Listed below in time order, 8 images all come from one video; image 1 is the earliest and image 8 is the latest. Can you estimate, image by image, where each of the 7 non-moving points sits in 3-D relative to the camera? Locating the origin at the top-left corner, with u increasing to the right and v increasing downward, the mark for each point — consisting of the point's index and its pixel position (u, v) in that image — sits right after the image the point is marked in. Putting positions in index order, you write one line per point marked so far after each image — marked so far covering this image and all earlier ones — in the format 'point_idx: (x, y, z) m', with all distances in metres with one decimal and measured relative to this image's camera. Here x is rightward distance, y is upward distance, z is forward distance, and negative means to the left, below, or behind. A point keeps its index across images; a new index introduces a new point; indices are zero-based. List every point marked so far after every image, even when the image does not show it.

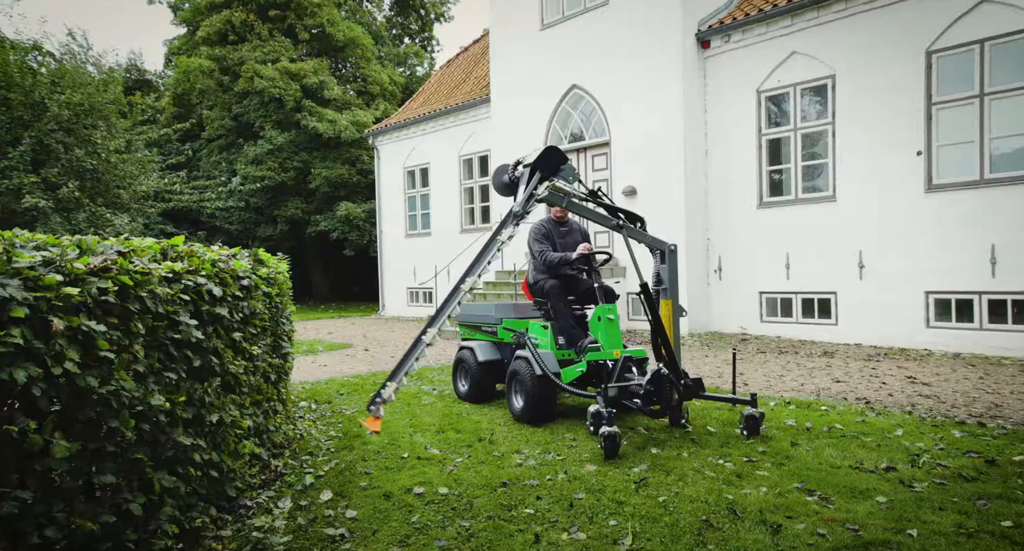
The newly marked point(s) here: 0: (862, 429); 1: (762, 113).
0: (+2.5, -1.1, +4.6) m
1: (+4.2, +2.7, +10.5) m
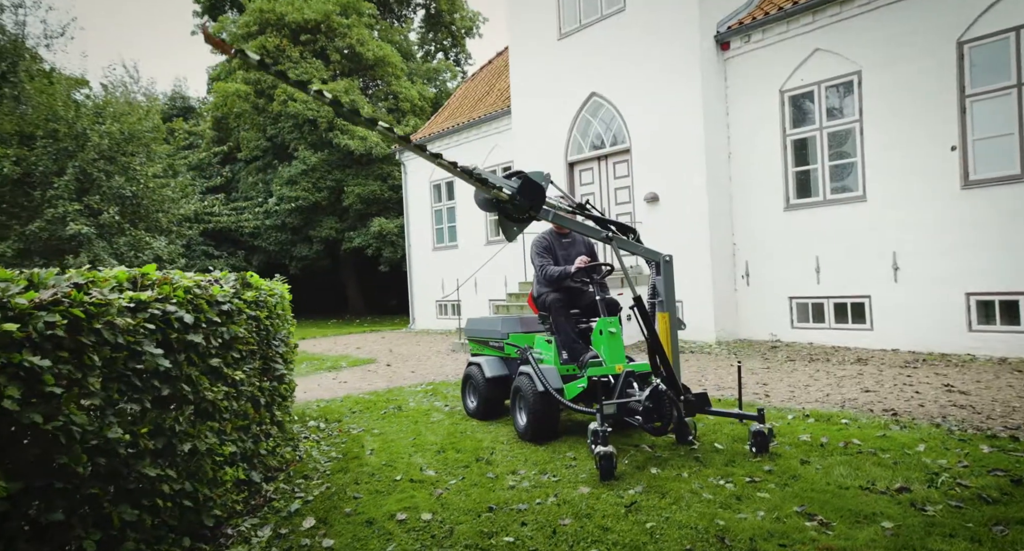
0: (+2.5, -1.1, +4.3) m
1: (+4.4, +2.6, +10.2) m
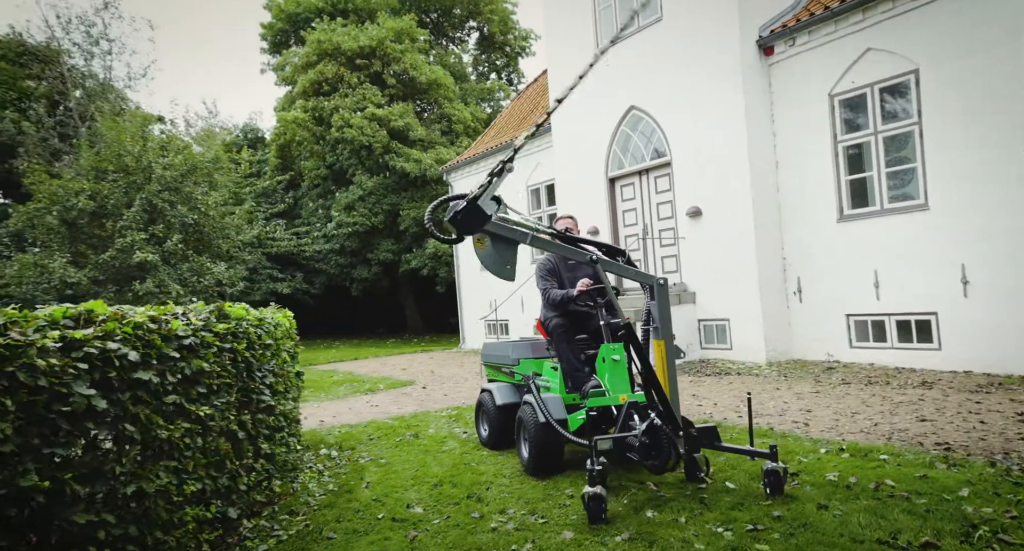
0: (+2.4, -1.2, +3.8) m
1: (+4.9, +2.4, +9.6) m
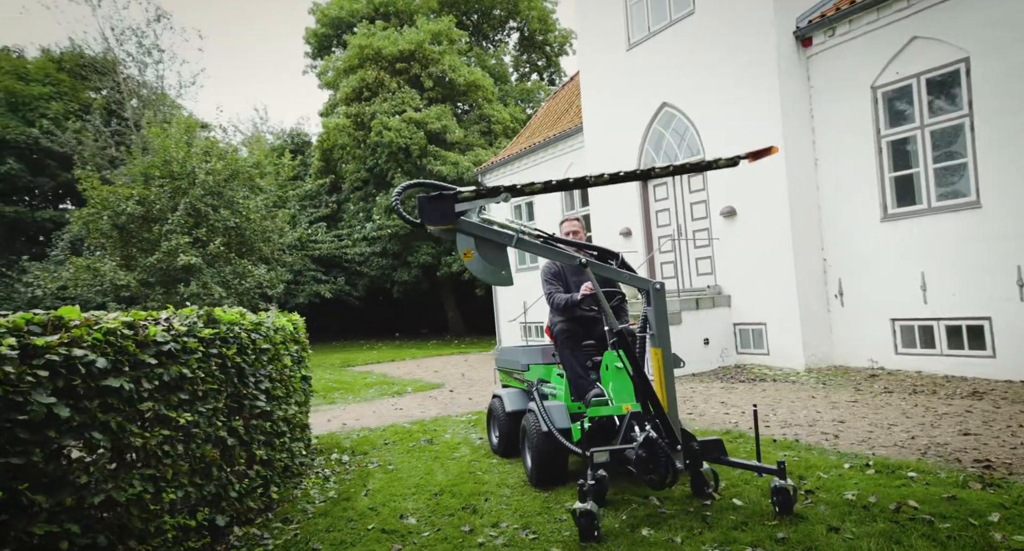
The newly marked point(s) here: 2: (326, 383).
0: (+2.4, -1.3, +3.5) m
1: (+5.2, +2.3, +9.1) m
2: (-3.6, -2.1, +12.4) m
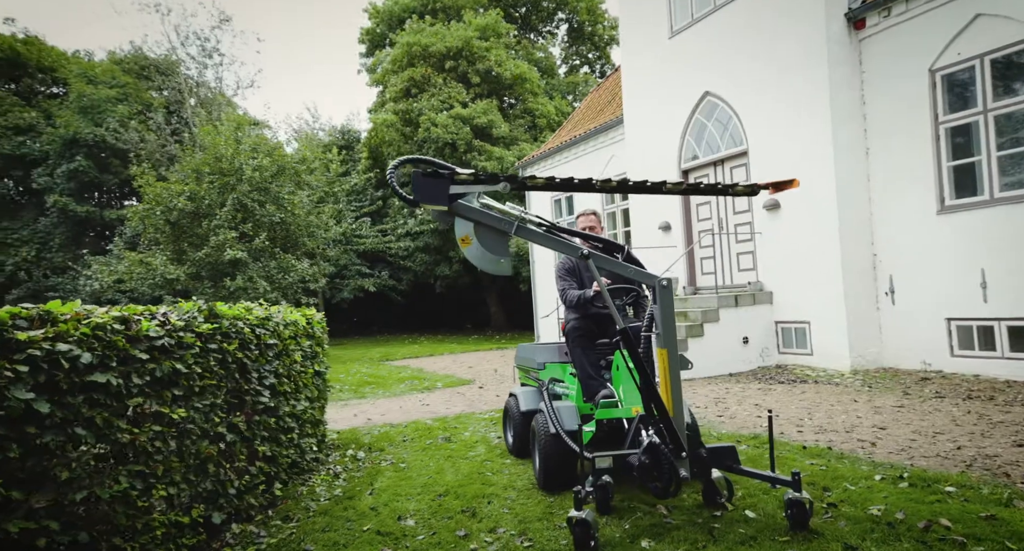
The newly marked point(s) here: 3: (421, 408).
0: (+2.3, -1.3, +3.2) m
1: (+5.6, +2.4, +8.5) m
2: (-3.0, -2.0, +12.5) m
3: (-1.2, -1.8, +8.4) m
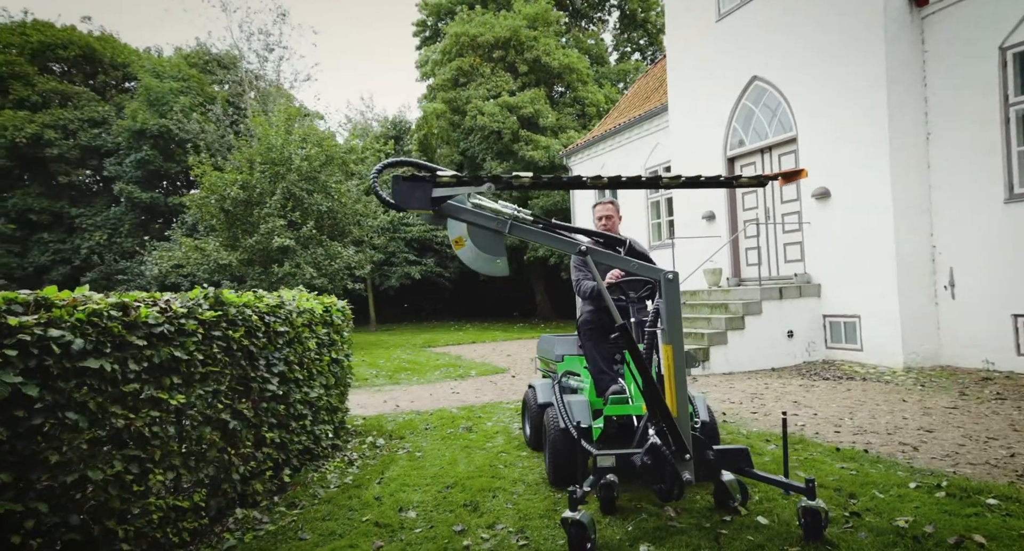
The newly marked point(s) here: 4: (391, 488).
0: (+2.3, -1.2, +2.9) m
1: (+6.0, +2.5, +7.9) m
2: (-2.2, -1.8, +12.6) m
3: (-0.8, -1.6, +8.4) m
4: (-0.8, -1.4, +4.2) m
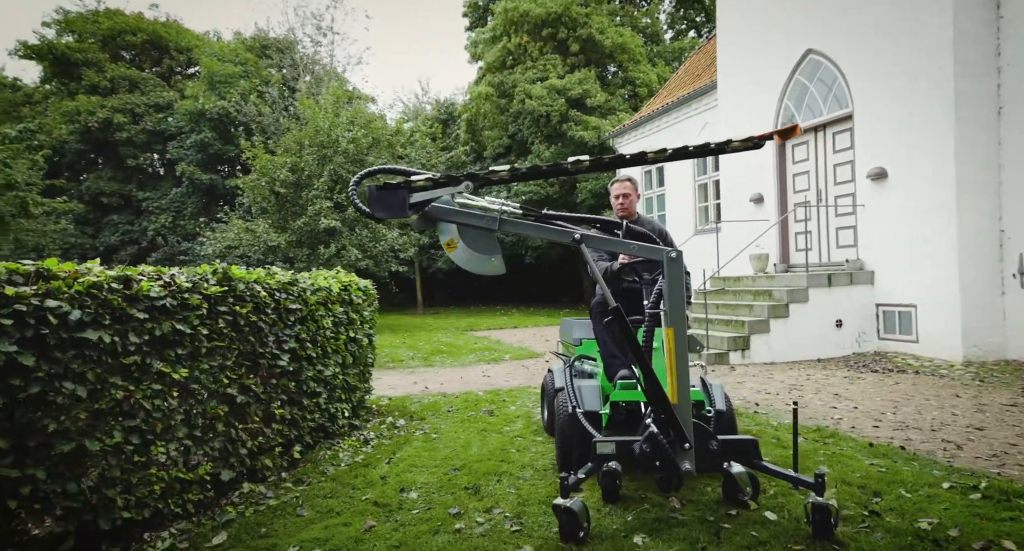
0: (+2.2, -1.2, +2.6) m
1: (+6.4, +2.6, +7.2) m
2: (-1.5, -1.4, +12.7) m
3: (-0.4, -1.4, +8.4) m
4: (-0.7, -1.3, +4.2) m
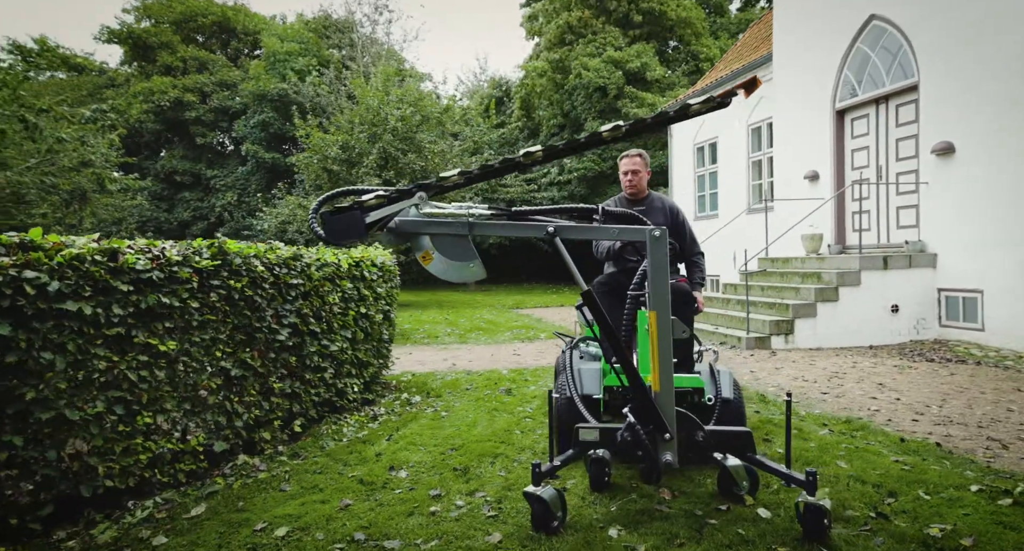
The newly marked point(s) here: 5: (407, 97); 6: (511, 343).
0: (+2.1, -1.1, +2.3) m
1: (+6.7, +2.8, +6.3) m
2: (-0.7, -1.0, +12.7) m
3: (0.0, -1.1, +8.3) m
4: (-0.7, -1.1, +4.2) m
5: (-3.2, +5.3, +19.0) m
6: (0.0, -1.0, +9.8) m
